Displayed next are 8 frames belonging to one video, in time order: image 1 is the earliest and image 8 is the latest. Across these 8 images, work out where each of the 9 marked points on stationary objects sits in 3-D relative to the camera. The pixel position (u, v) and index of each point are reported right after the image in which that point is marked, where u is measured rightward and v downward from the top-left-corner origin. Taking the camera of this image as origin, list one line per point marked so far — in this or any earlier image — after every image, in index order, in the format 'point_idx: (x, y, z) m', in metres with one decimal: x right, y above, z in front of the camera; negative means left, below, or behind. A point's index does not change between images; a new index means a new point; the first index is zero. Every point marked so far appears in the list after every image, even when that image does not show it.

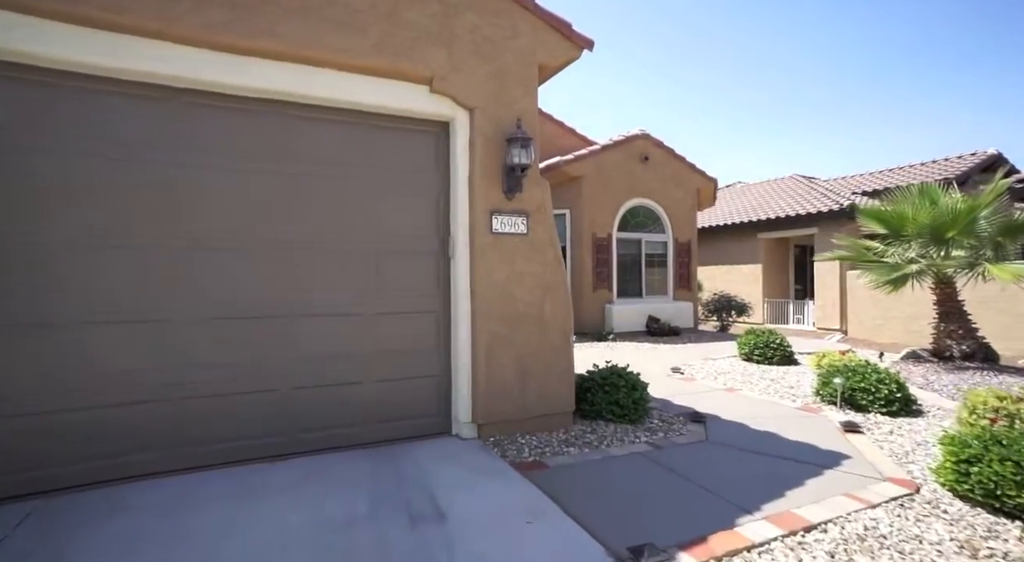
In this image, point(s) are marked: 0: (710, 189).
0: (+6.2, +2.9, +16.8) m
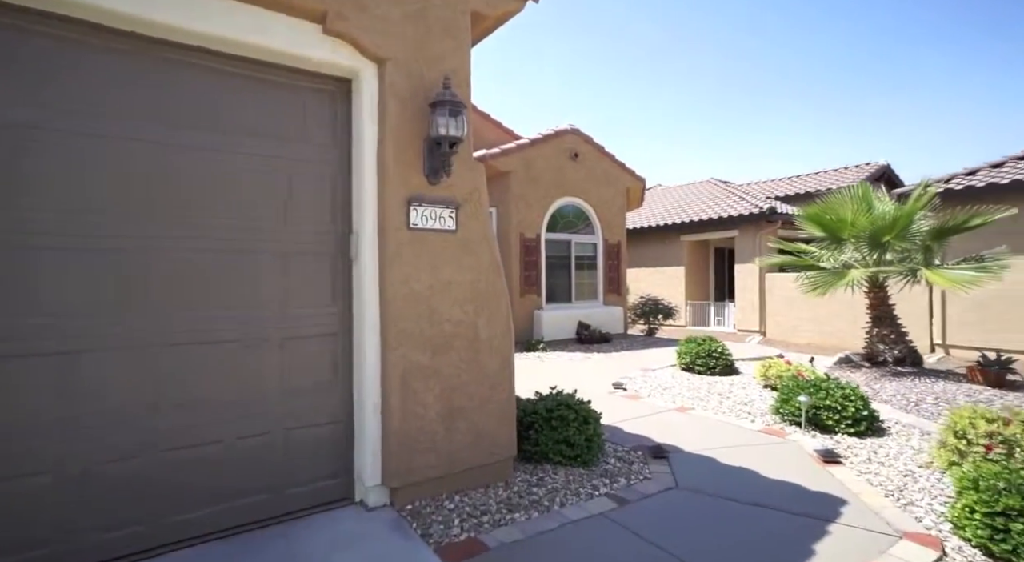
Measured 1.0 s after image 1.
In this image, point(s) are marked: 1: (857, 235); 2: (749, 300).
0: (+3.9, +2.8, +16.4) m
1: (+6.0, +0.8, +9.2) m
2: (+7.9, -0.6, +18.0) m
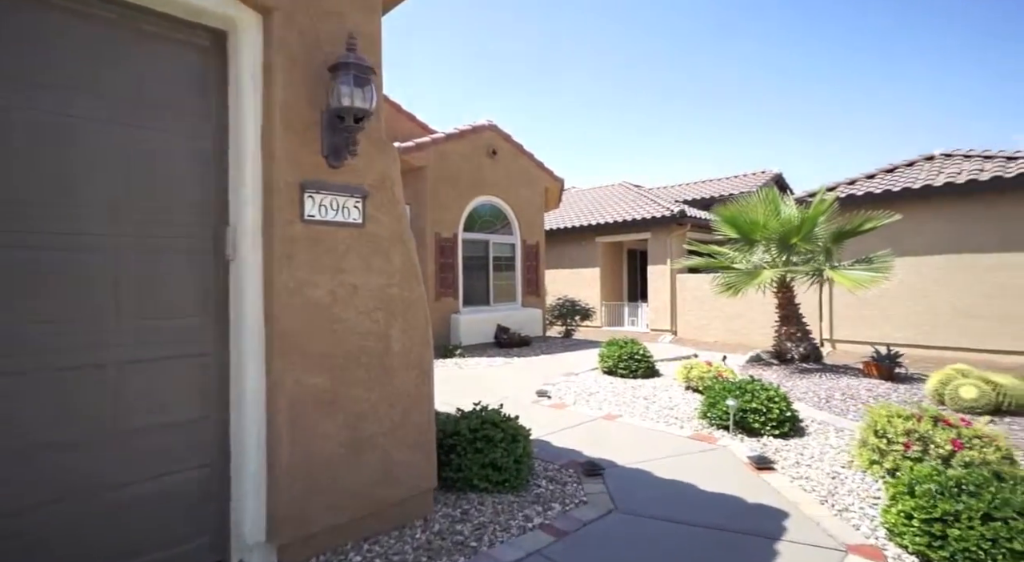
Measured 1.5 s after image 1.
0: (+1.4, +2.8, +16.2) m
1: (+4.5, +0.8, +9.5) m
2: (+5.1, -0.7, +18.5) m
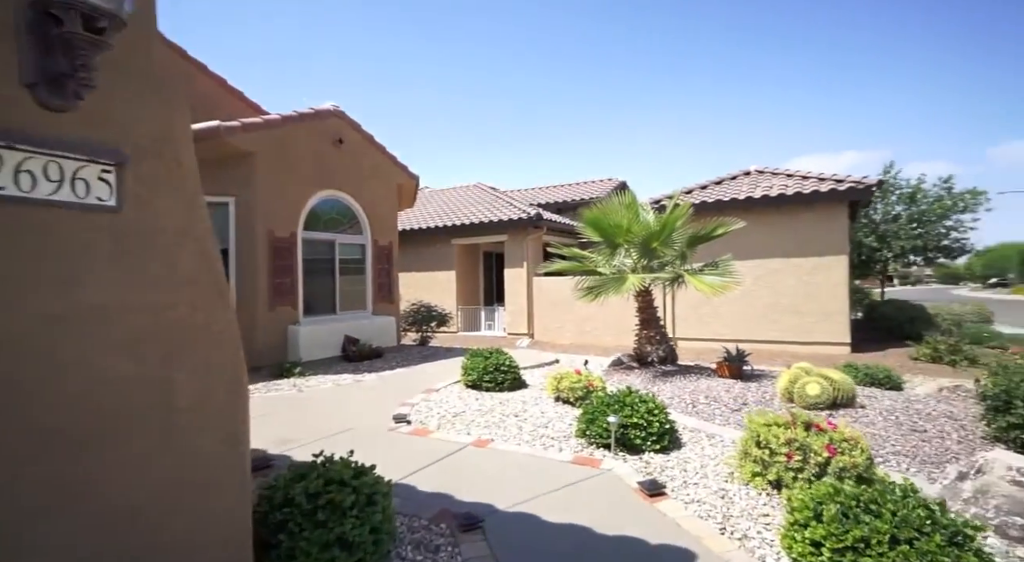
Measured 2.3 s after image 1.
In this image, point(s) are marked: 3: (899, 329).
0: (-2.8, +2.7, +15.1) m
1: (+2.1, +0.7, +9.5) m
2: (+0.2, -0.8, +18.3) m
3: (+10.8, -1.4, +15.1) m
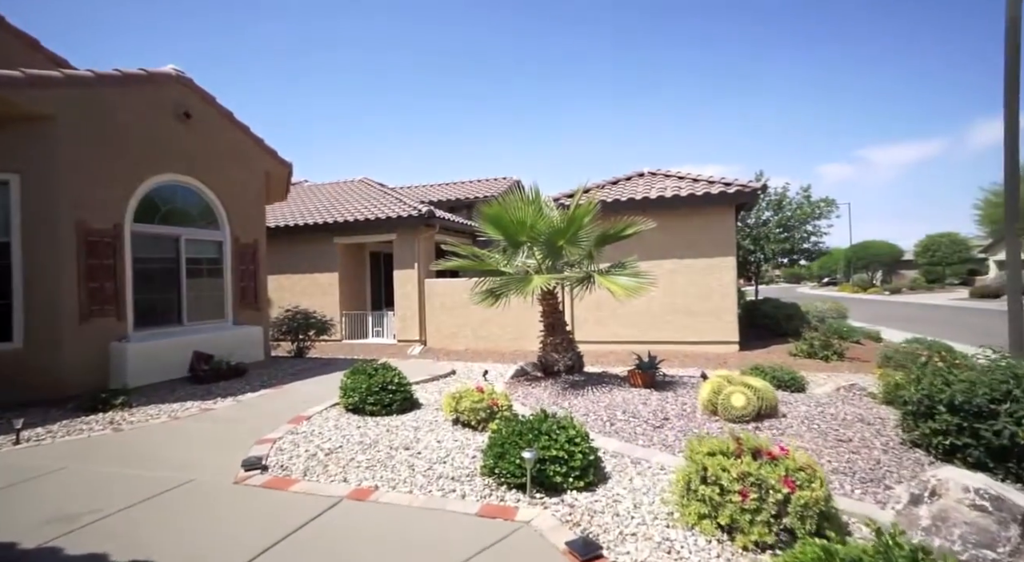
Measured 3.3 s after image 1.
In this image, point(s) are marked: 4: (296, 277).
0: (-5.6, +2.6, +13.1) m
1: (+0.4, +0.7, +8.6) m
2: (-3.2, -0.8, +16.8) m
3: (+7.8, -1.4, +15.8) m
4: (-7.3, +0.2, +18.2) m
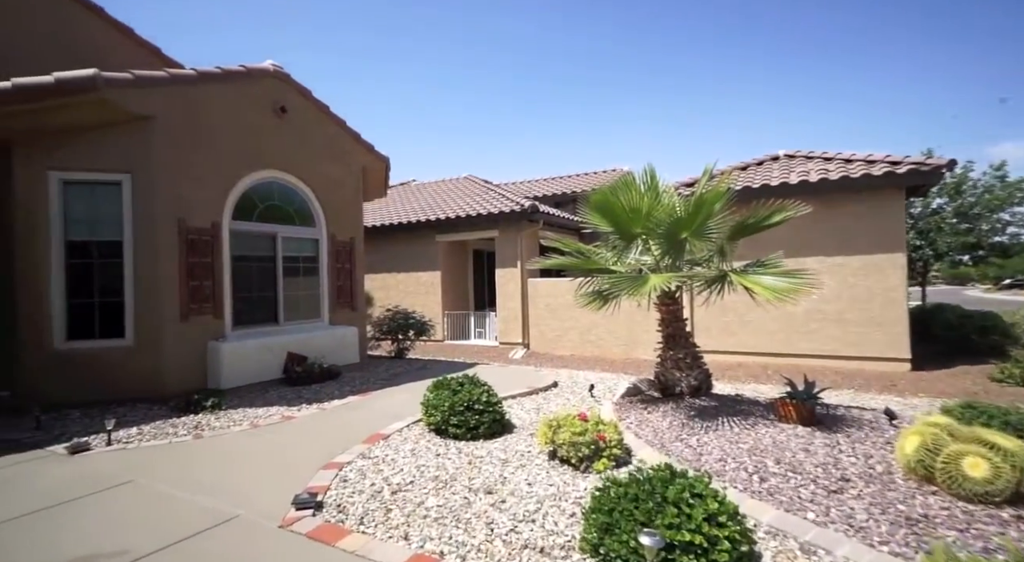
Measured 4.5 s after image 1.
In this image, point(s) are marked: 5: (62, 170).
0: (-3.1, +2.6, +12.6) m
1: (+1.8, +0.7, +7.0) m
2: (0.0, -0.8, +15.8) m
3: (+10.5, -1.4, +12.6) m
4: (-3.7, +0.2, +18.0) m
5: (-7.0, +1.7, +8.4) m
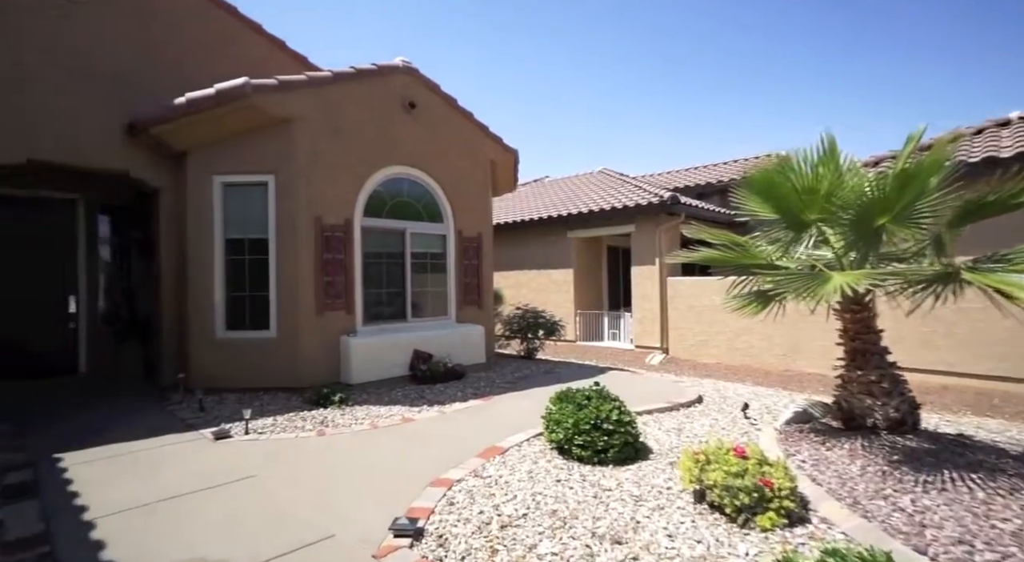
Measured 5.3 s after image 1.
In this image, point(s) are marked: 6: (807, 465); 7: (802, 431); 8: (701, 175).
0: (-0.1, +2.7, +12.2) m
1: (+3.3, +0.7, +5.5) m
2: (+3.6, -0.8, +14.5) m
3: (+13.1, -1.5, +8.8) m
4: (+0.6, +0.3, +17.5) m
5: (-4.9, +1.8, +9.0) m
6: (+2.6, -1.6, +4.7) m
7: (+3.1, -1.6, +5.7) m
8: (+6.7, +3.8, +19.0) m
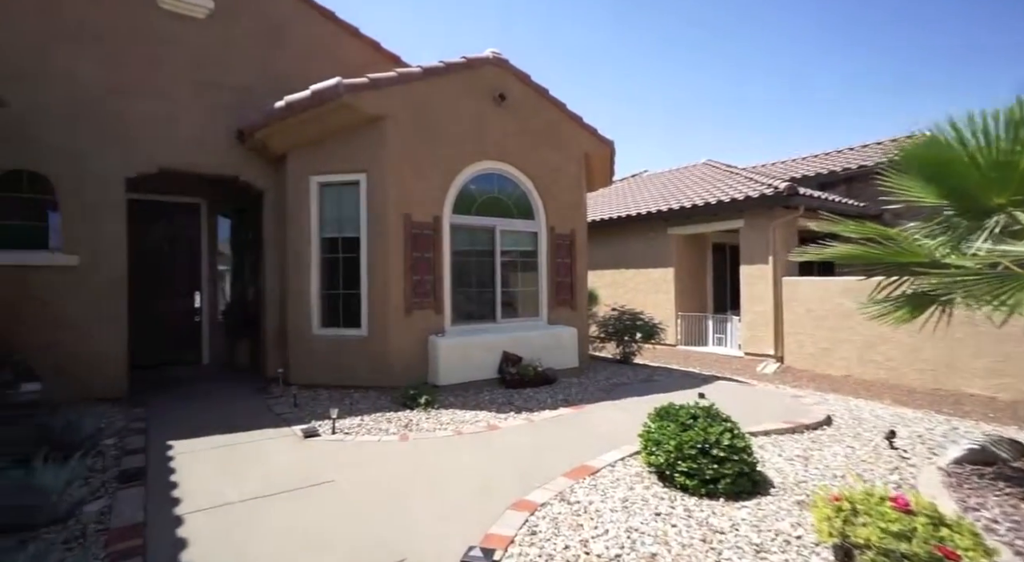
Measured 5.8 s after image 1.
0: (+2.0, +2.7, +11.4) m
1: (+4.1, +0.7, +4.3) m
2: (+6.0, -0.8, +13.1) m
3: (+14.3, -1.5, +5.8) m
4: (+3.6, +0.3, +16.6) m
5: (-3.4, +1.8, +9.2) m
6: (+3.3, -1.6, +3.6) m
7: (+3.9, -1.6, +4.5) m
8: (+9.8, +3.7, +16.9) m
